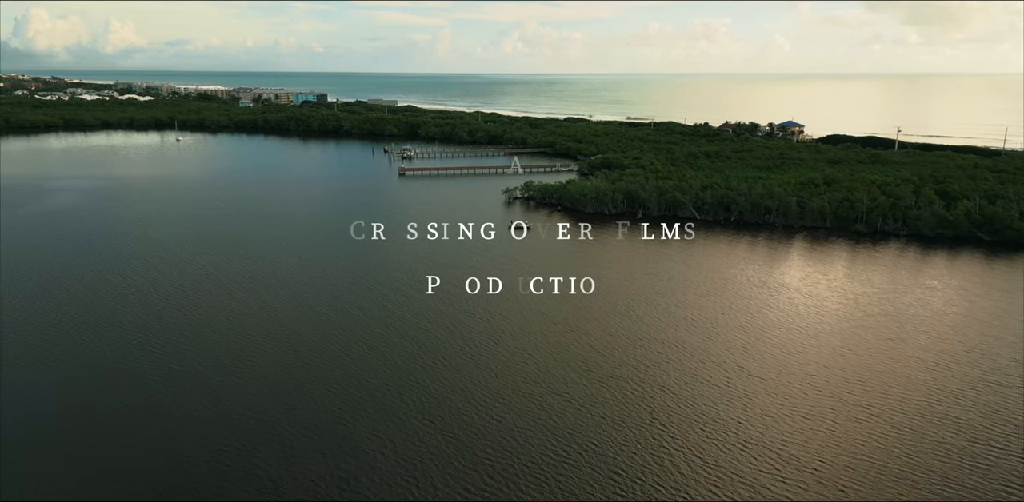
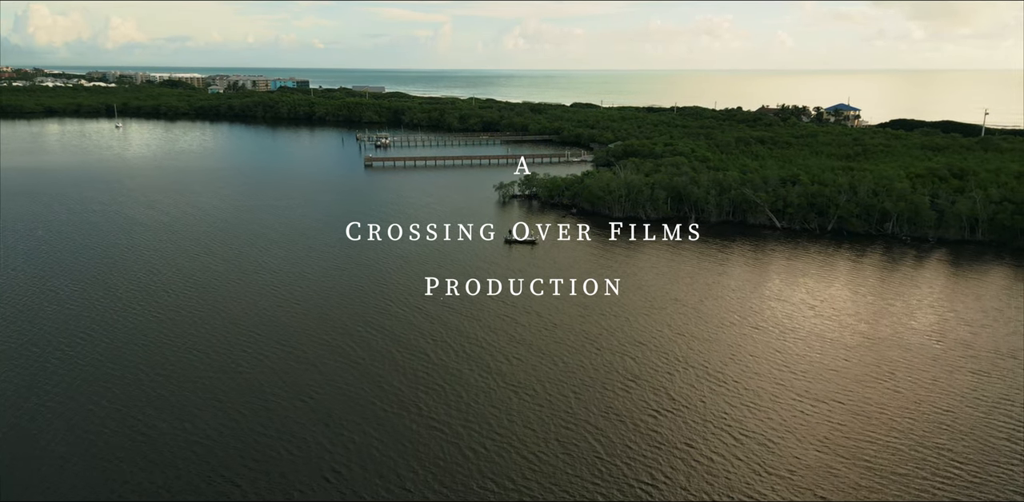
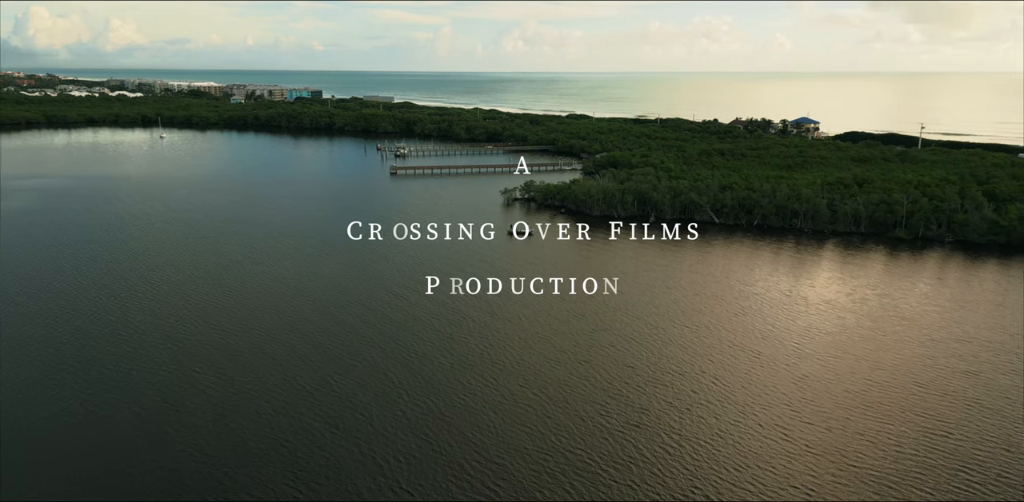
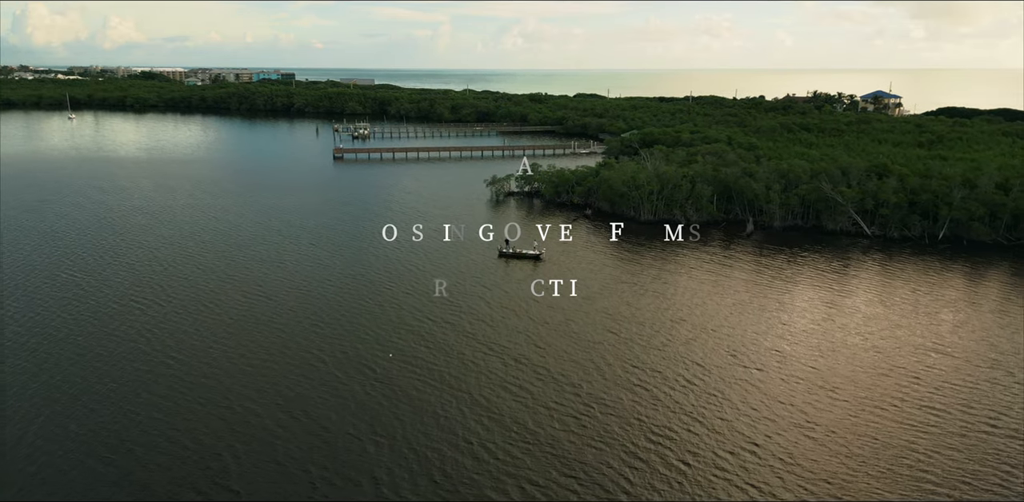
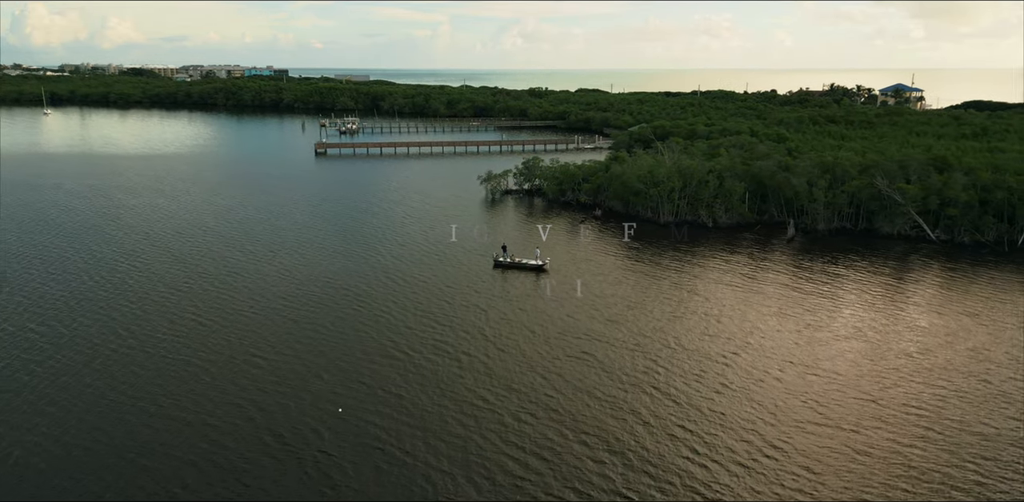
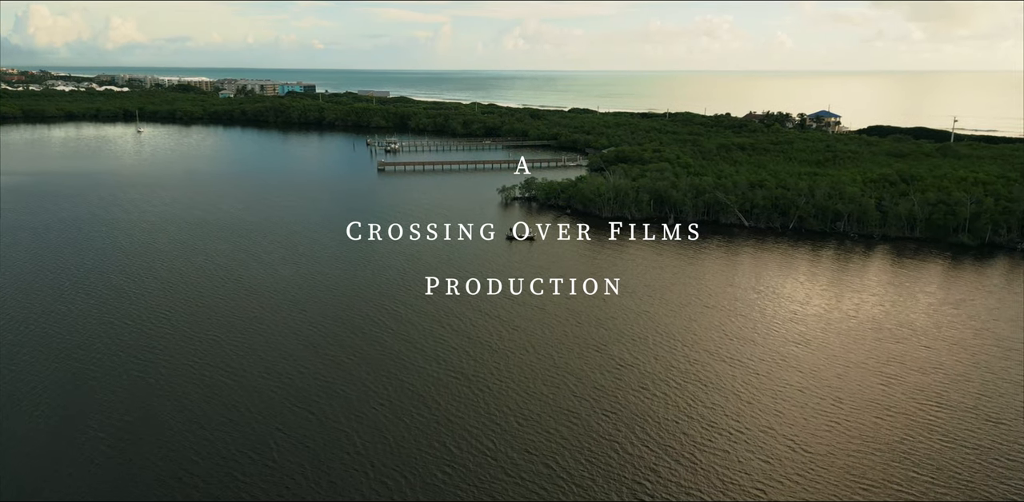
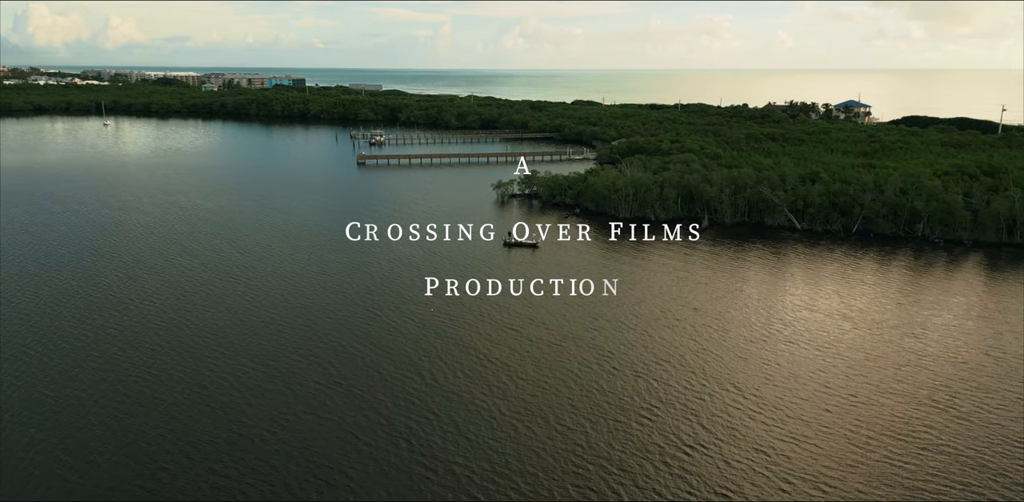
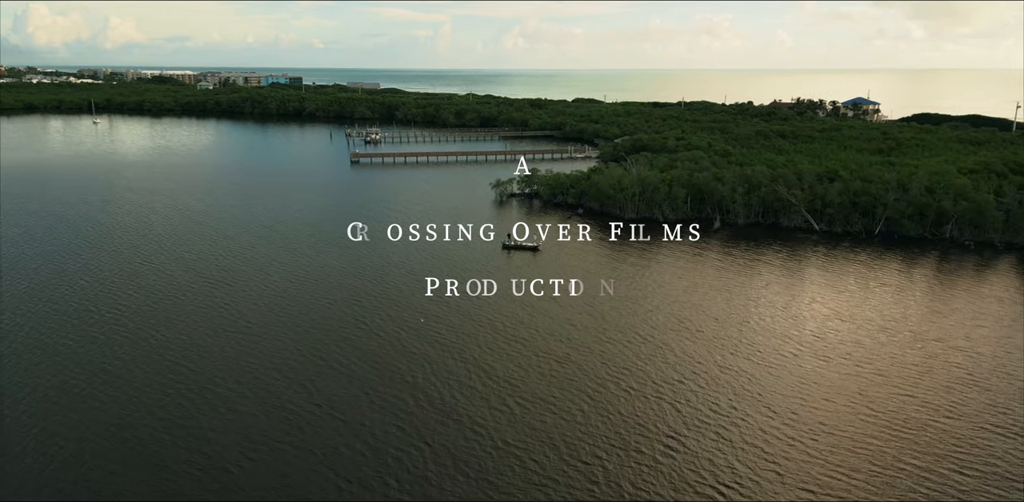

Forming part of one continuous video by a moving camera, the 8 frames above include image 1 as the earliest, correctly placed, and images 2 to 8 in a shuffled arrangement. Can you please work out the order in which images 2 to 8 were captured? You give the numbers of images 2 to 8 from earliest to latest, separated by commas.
3, 6, 2, 7, 8, 4, 5
